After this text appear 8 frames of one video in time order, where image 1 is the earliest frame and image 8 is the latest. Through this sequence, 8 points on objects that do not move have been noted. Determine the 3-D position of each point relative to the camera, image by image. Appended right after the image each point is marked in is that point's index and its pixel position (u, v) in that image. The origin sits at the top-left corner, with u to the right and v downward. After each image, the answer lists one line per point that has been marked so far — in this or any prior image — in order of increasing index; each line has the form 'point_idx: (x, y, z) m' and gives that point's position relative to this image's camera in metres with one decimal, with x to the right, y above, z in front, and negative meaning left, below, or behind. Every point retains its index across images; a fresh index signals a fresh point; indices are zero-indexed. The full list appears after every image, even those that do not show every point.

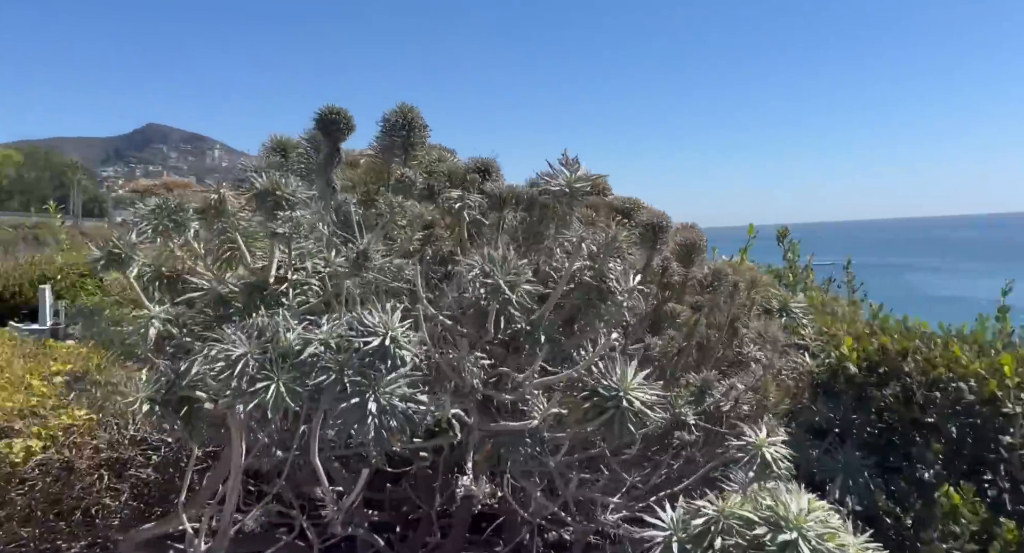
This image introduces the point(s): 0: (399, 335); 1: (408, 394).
0: (-0.2, -0.1, +1.7) m
1: (-0.2, -0.3, +1.6) m
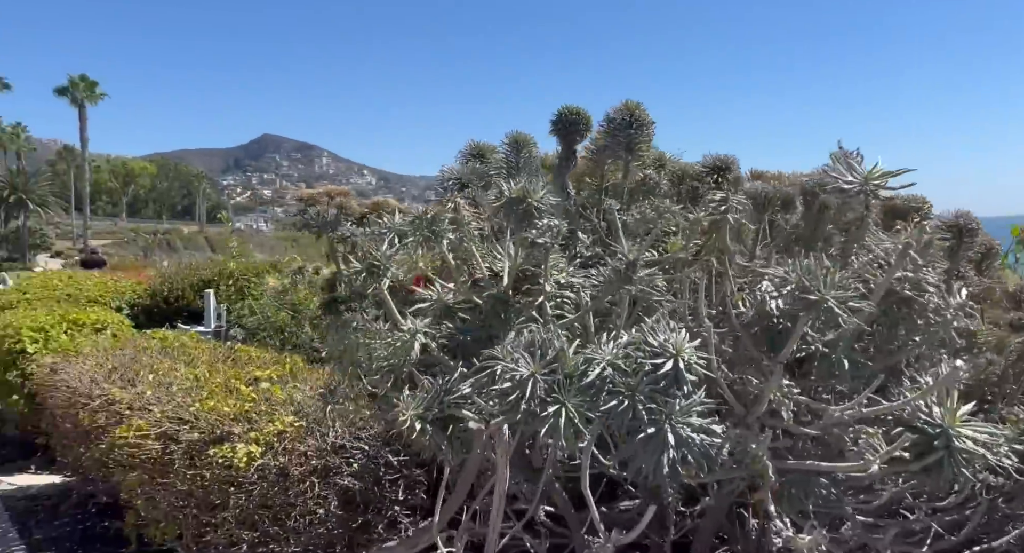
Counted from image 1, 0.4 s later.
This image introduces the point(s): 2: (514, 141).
0: (+0.4, -0.2, +1.5) m
1: (+0.4, -0.3, +1.5) m
2: (0.0, +0.6, +3.0) m
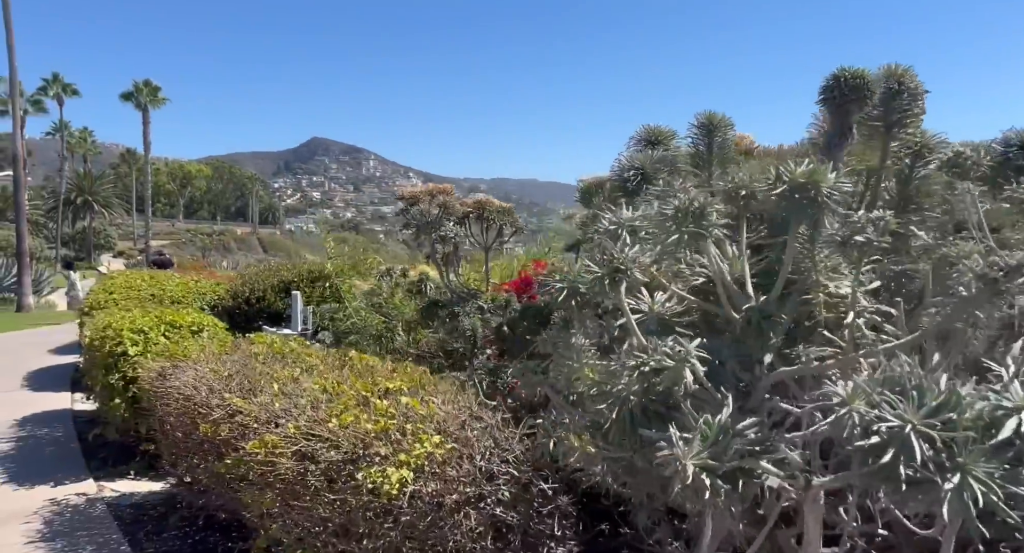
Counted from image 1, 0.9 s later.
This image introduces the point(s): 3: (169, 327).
0: (+0.9, -0.2, +1.1) m
1: (+0.9, -0.3, +1.0) m
2: (+0.7, +0.5, +2.6) m
3: (-3.0, -0.4, +6.6) m
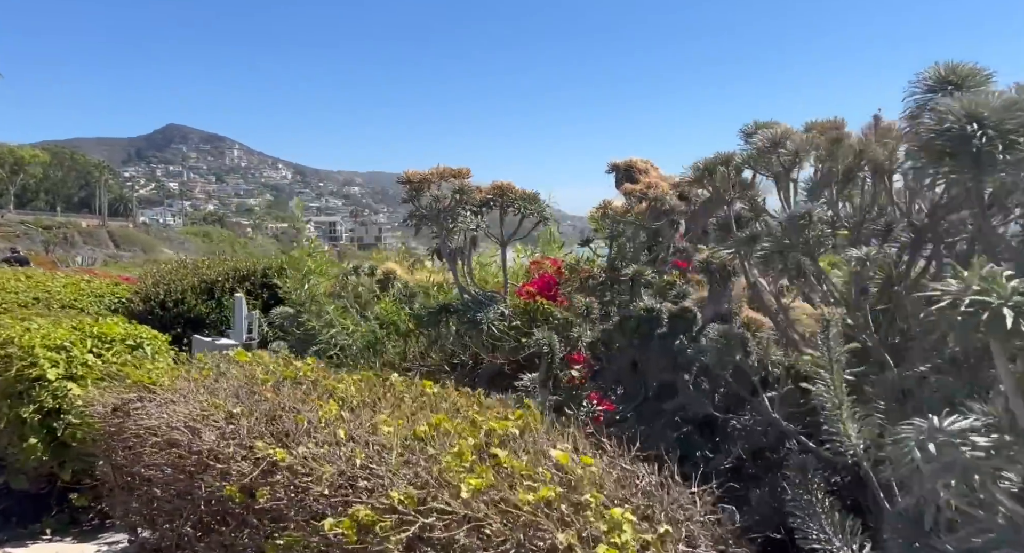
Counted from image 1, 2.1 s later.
0: (+1.7, -0.2, +0.3) m
1: (+1.8, -0.3, +0.3) m
2: (+1.3, +0.5, +1.8) m
3: (-2.9, -0.5, +5.3) m
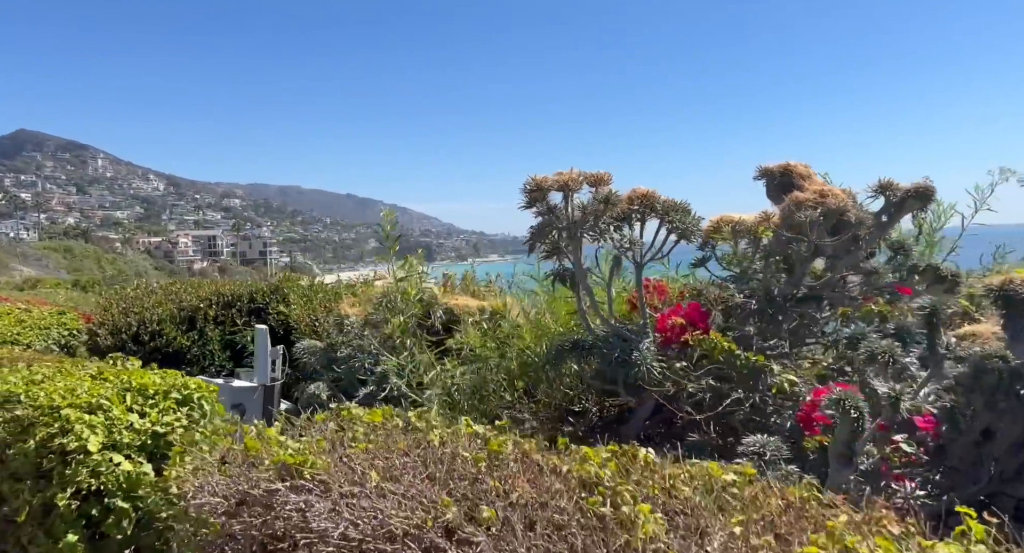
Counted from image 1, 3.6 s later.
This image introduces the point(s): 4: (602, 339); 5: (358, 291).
0: (+3.1, -0.2, -0.3) m
1: (+3.1, -0.3, -0.4) m
2: (+2.5, +0.5, +1.1) m
3: (-2.1, -0.6, +4.1) m
4: (+0.5, -0.4, +4.2) m
5: (-1.8, -0.2, +8.5) m
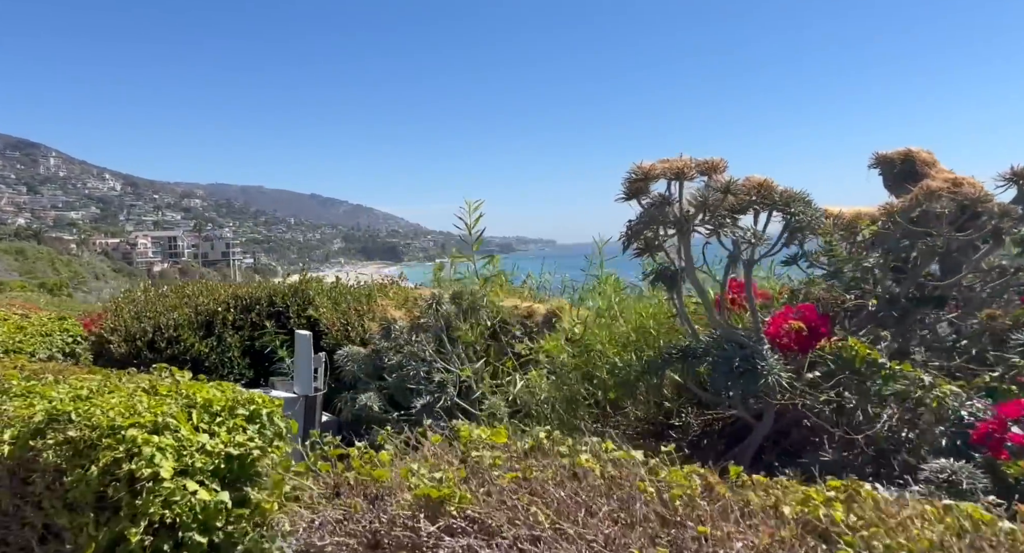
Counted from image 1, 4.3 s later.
0: (+3.7, -0.2, -0.7) m
1: (+3.7, -0.3, -0.7) m
2: (+3.1, +0.5, +0.8) m
3: (-1.5, -0.7, +3.6) m
4: (+1.1, -0.4, +3.8) m
5: (-1.3, -0.2, +8.1) m
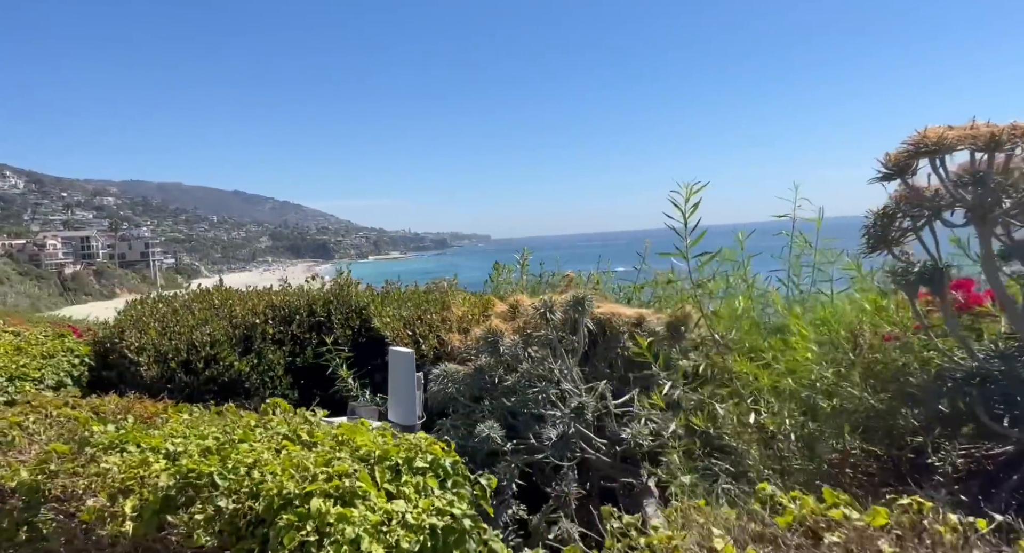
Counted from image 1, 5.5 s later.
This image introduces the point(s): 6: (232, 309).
0: (+4.9, -0.2, -1.3) m
1: (+4.9, -0.3, -1.3) m
2: (+4.2, +0.5, +0.1) m
3: (-0.5, -0.7, +2.8) m
4: (+2.1, -0.4, +3.0) m
5: (-0.5, -0.2, +7.2) m
6: (-3.0, -0.4, +8.2) m
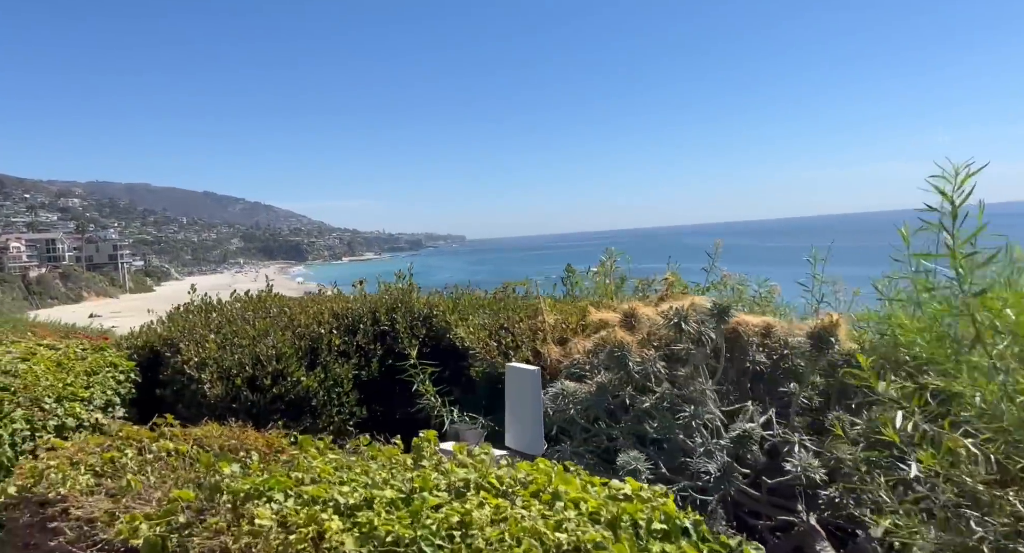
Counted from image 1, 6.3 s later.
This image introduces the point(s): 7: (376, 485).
0: (+5.7, -0.1, -1.9) m
1: (+5.7, -0.3, -2.0) m
2: (+5.0, +0.5, -0.5) m
3: (+0.3, -0.7, +2.2) m
4: (+2.9, -0.4, +2.4) m
5: (+0.3, -0.3, +6.6) m
6: (-2.2, -0.5, +7.6) m
7: (-0.4, -0.7, +2.4) m
